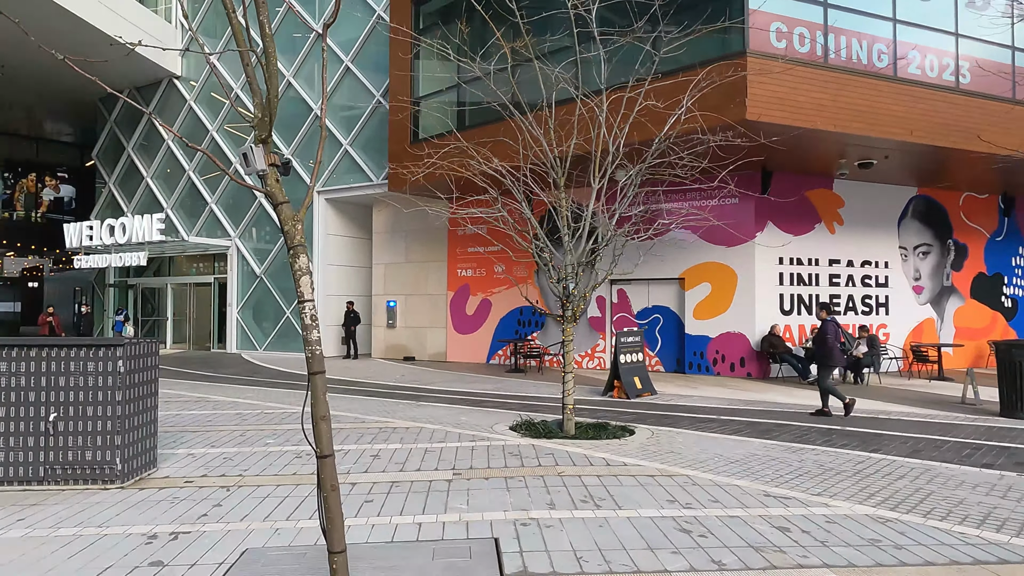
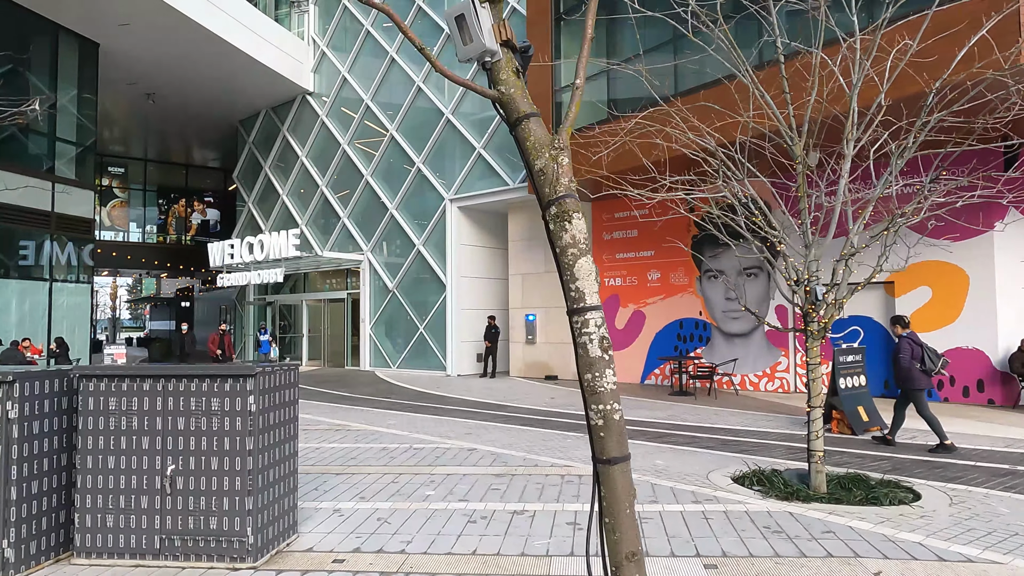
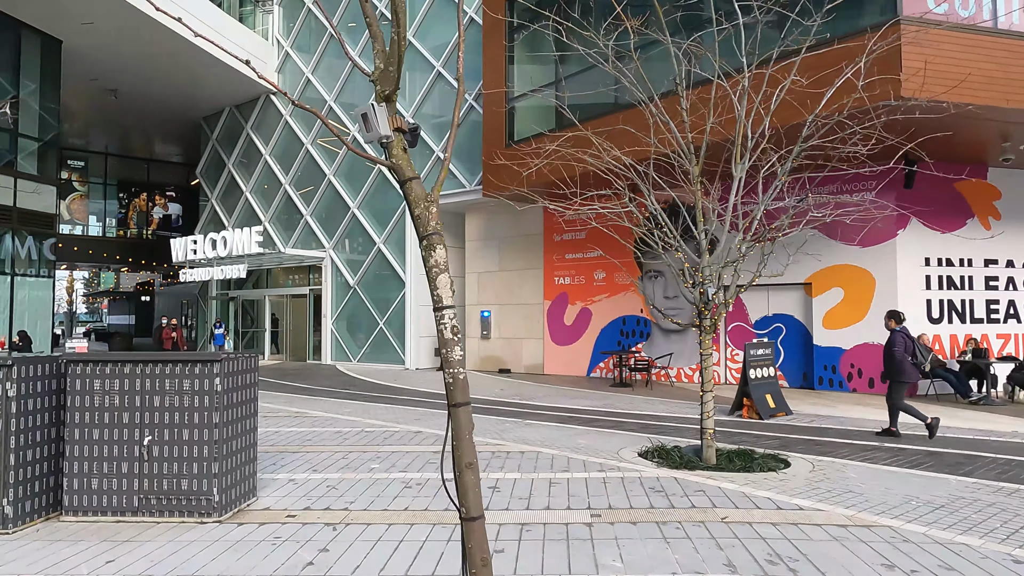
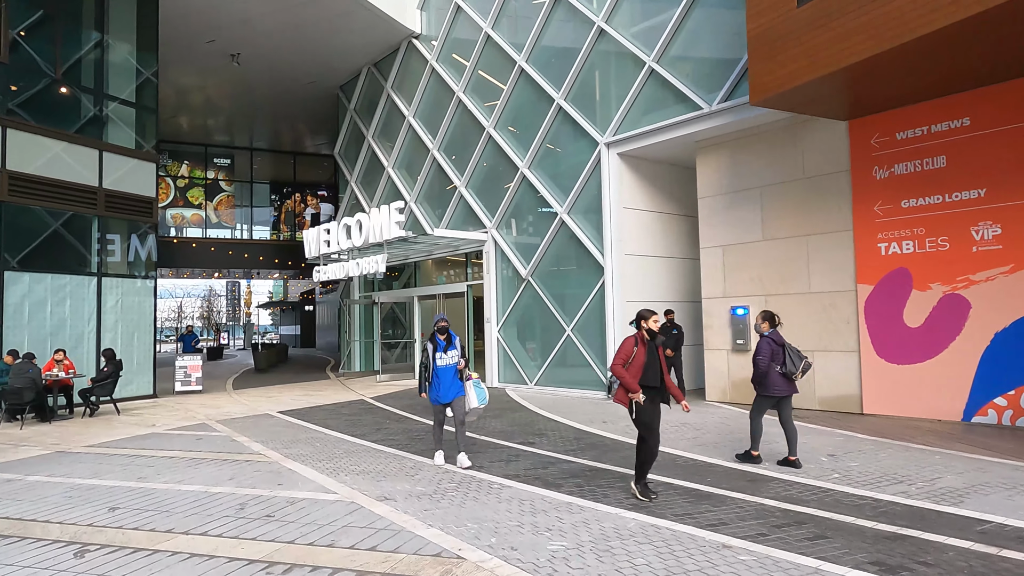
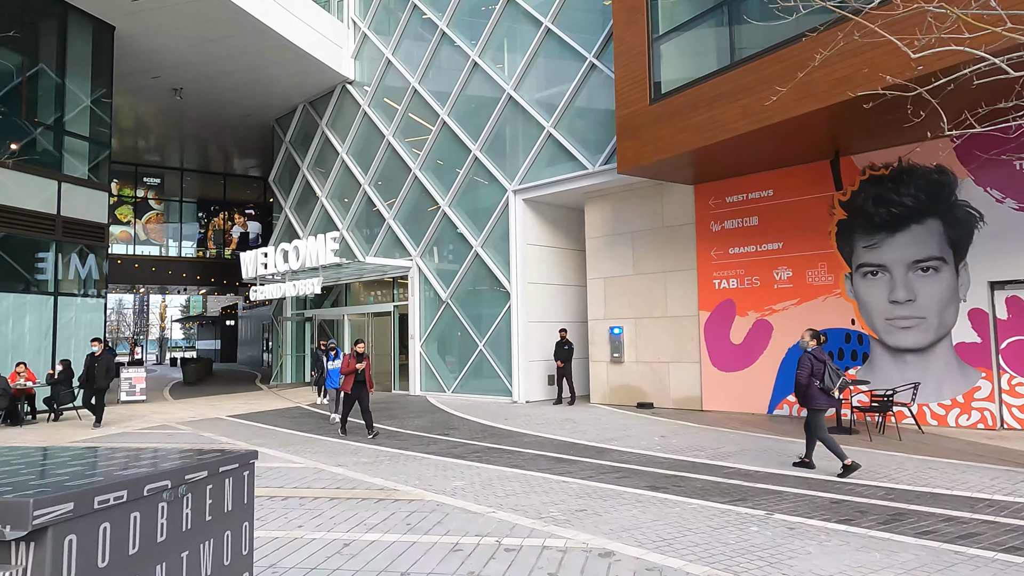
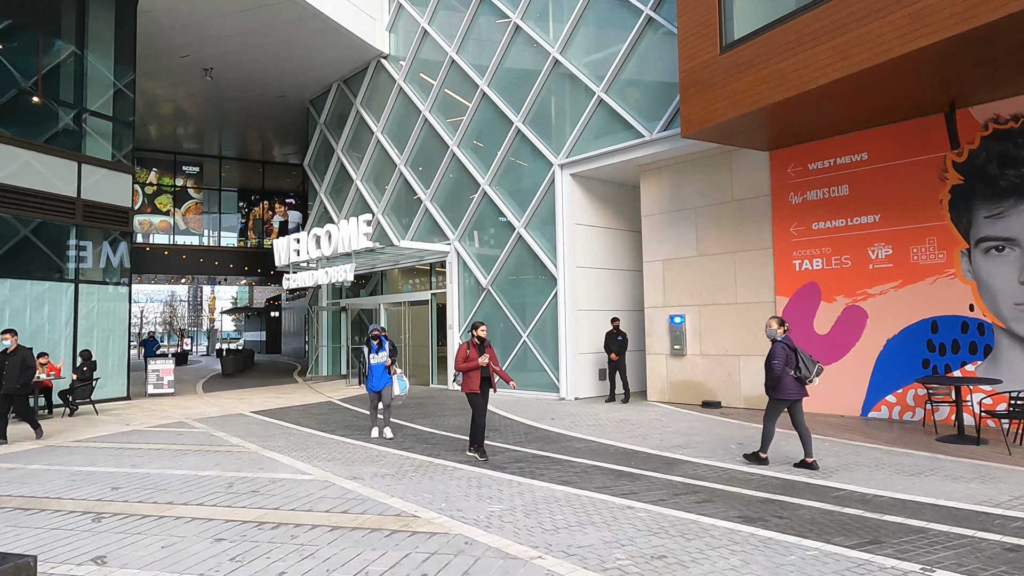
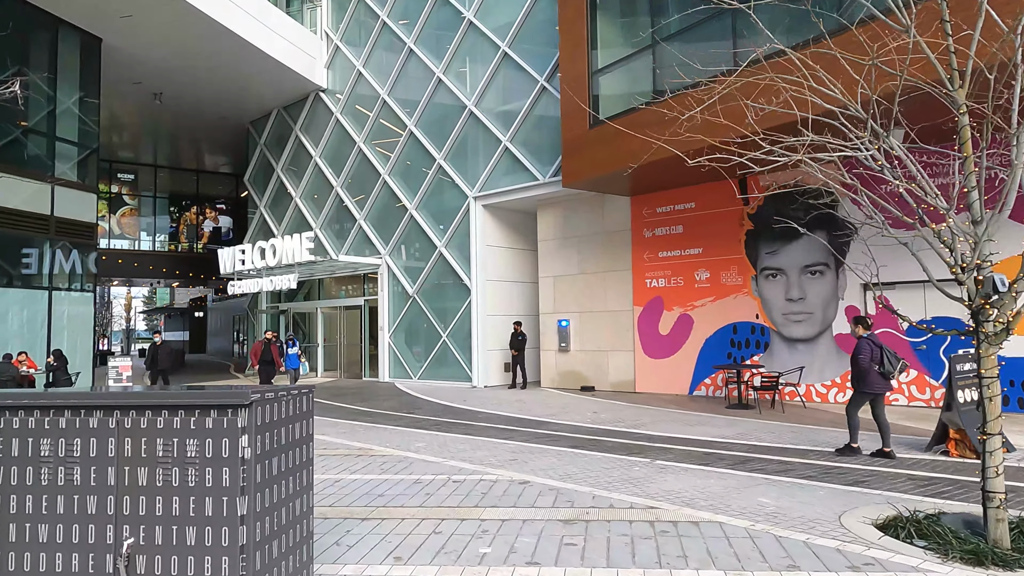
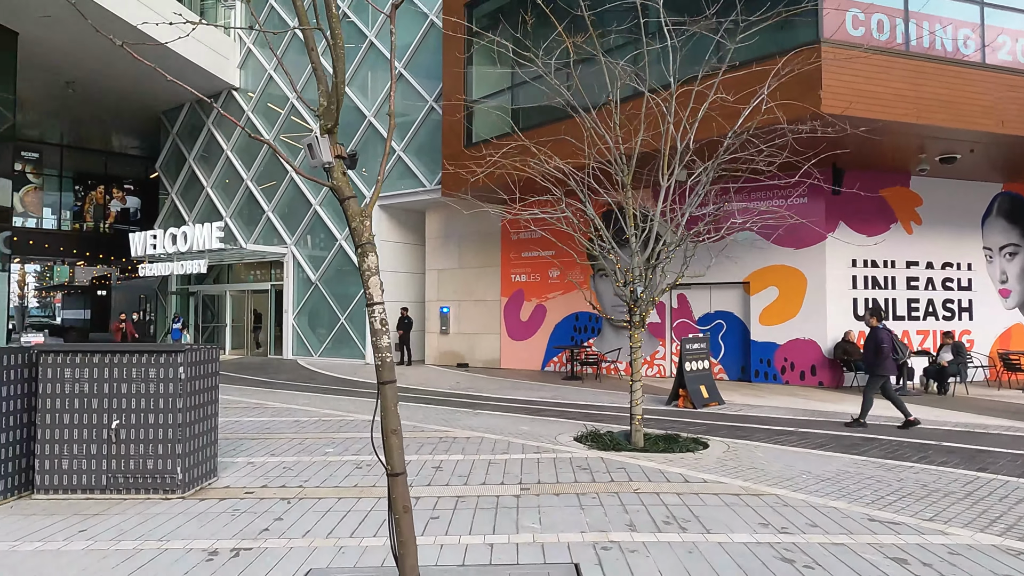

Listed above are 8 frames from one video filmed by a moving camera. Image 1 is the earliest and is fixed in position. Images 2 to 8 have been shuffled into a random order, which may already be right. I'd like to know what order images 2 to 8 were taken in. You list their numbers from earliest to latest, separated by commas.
8, 3, 2, 7, 5, 6, 4
